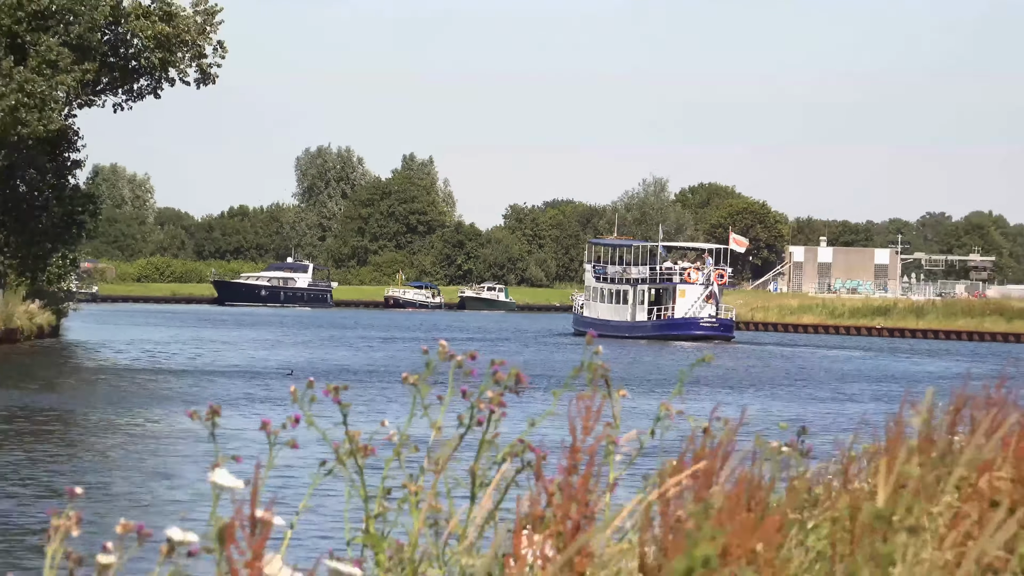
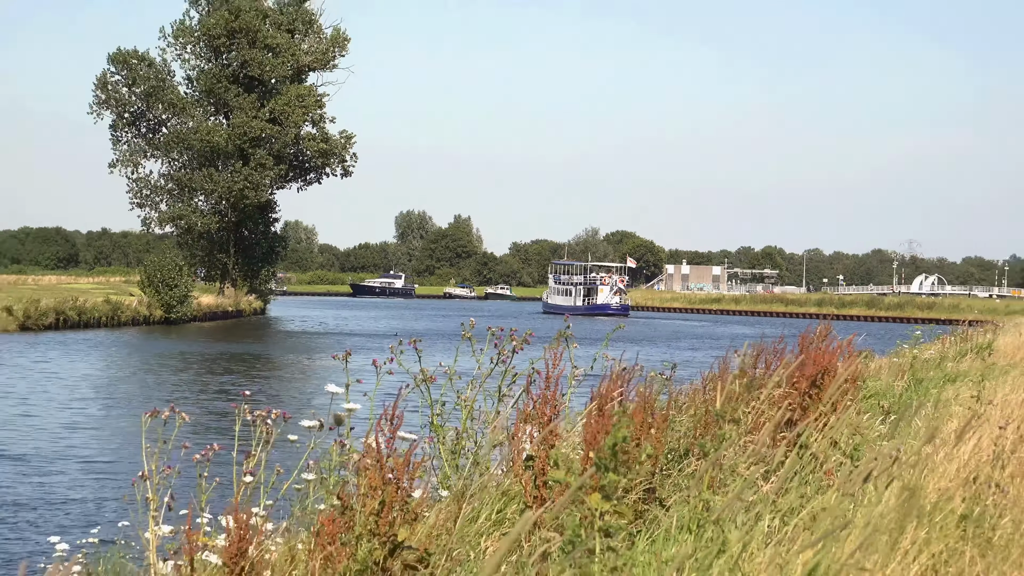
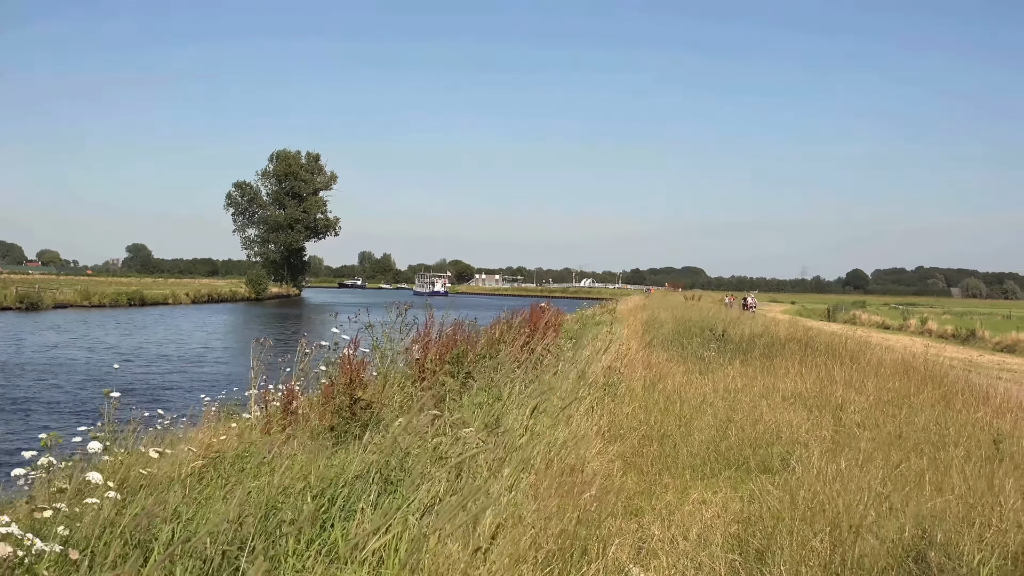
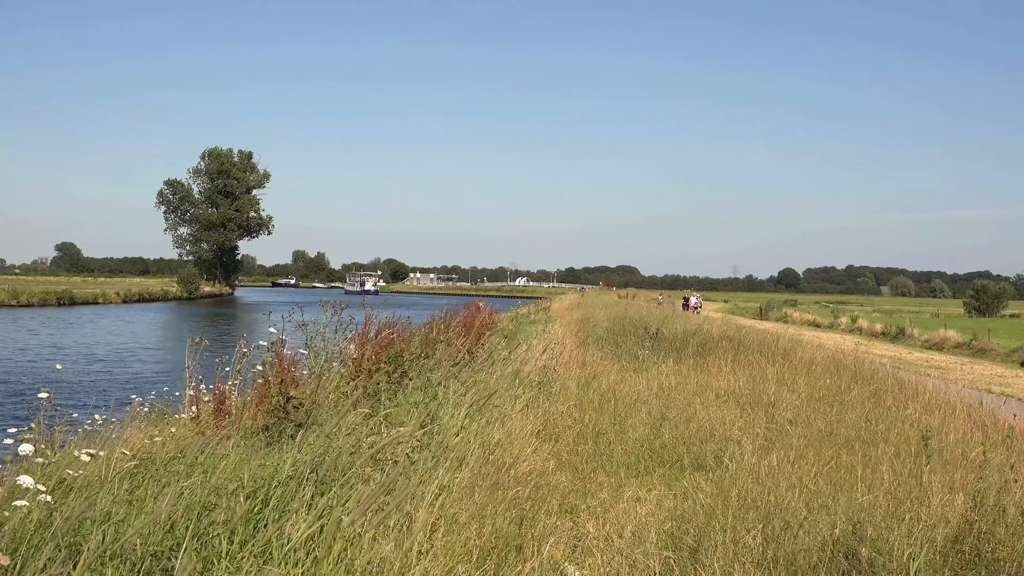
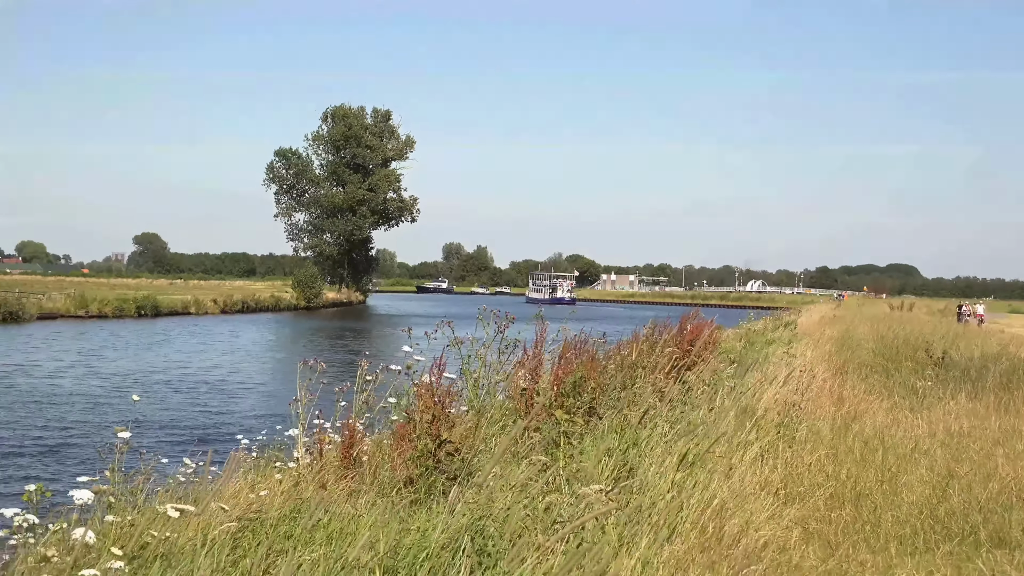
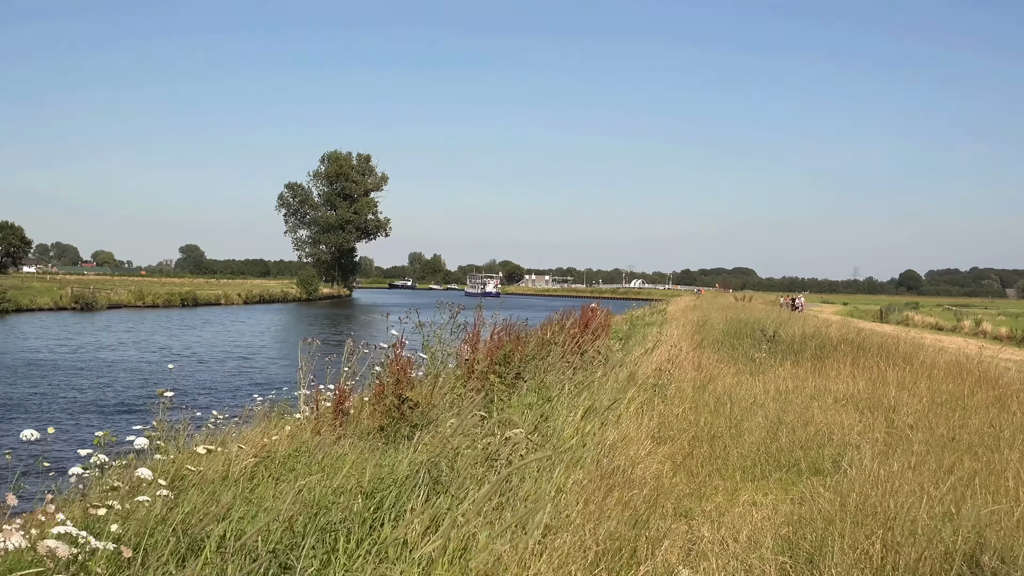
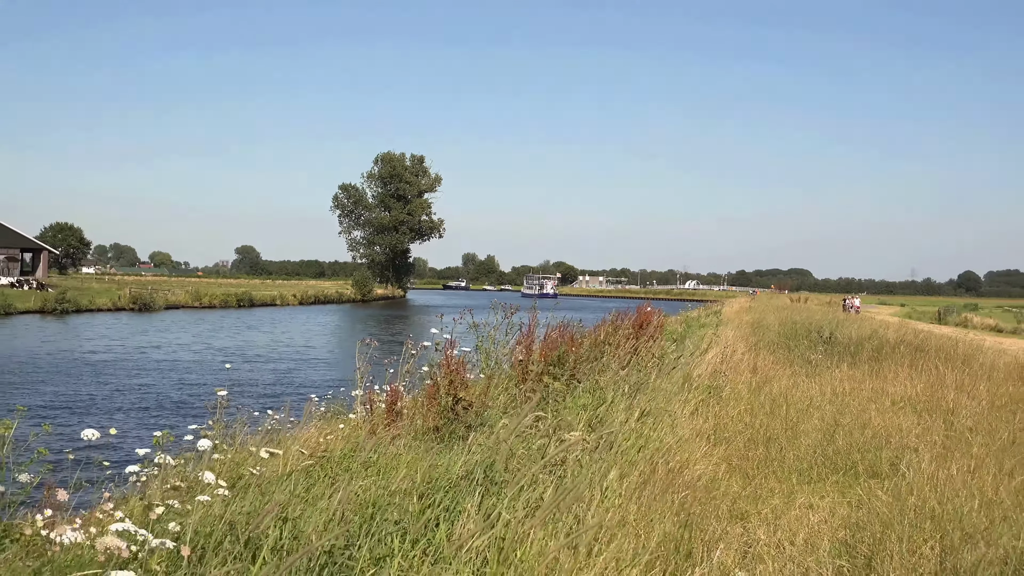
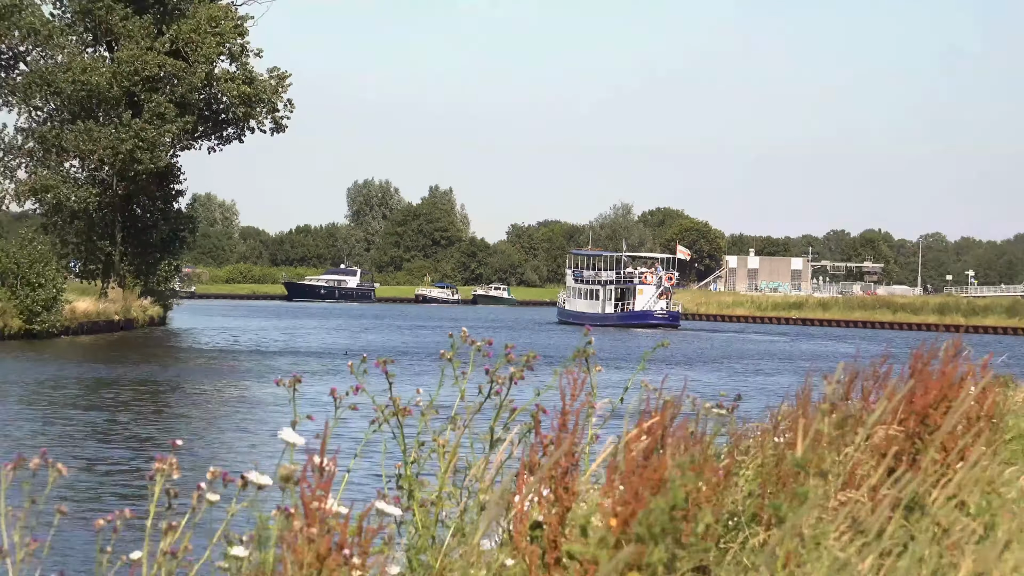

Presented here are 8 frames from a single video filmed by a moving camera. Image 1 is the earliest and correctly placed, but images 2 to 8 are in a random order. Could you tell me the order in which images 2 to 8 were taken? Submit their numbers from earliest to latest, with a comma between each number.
8, 2, 5, 7, 6, 3, 4
